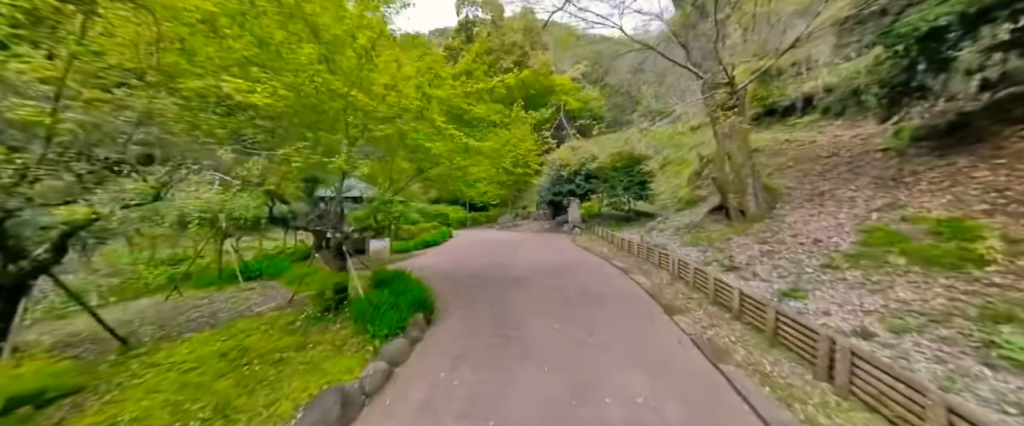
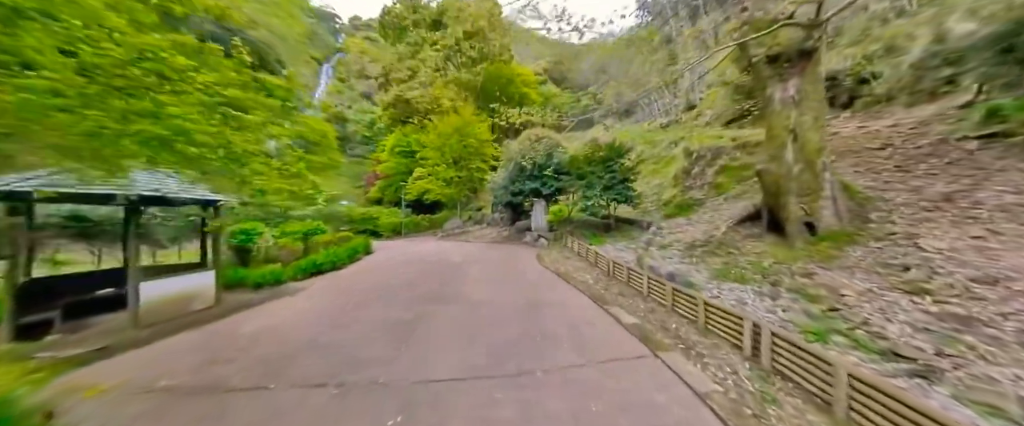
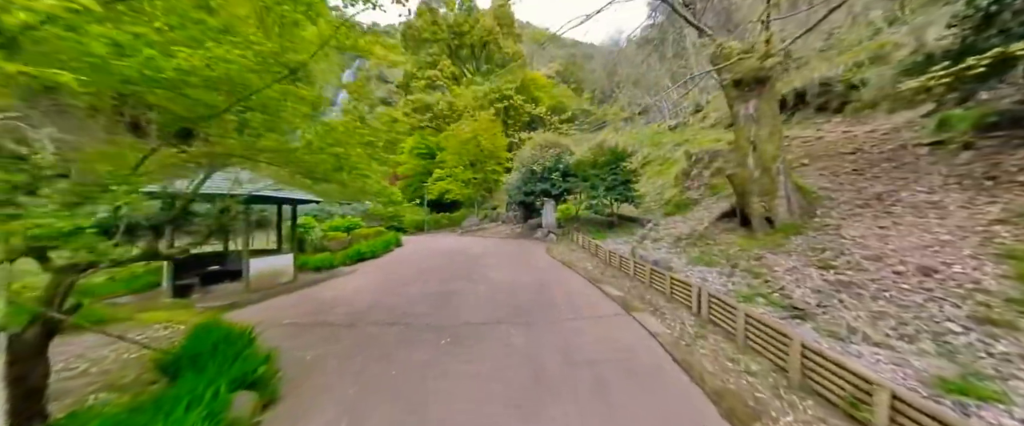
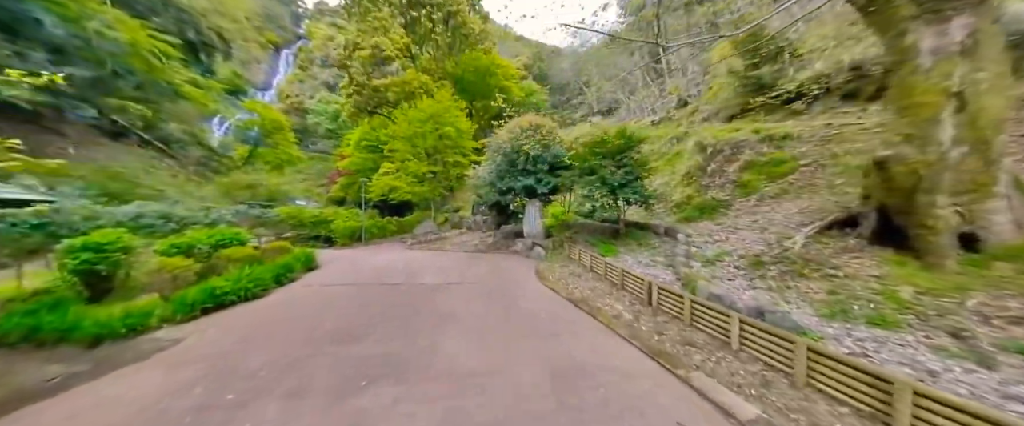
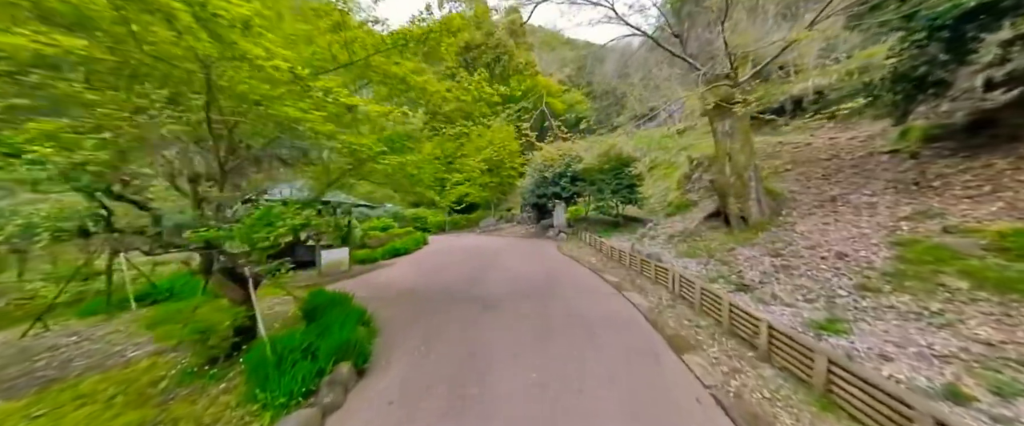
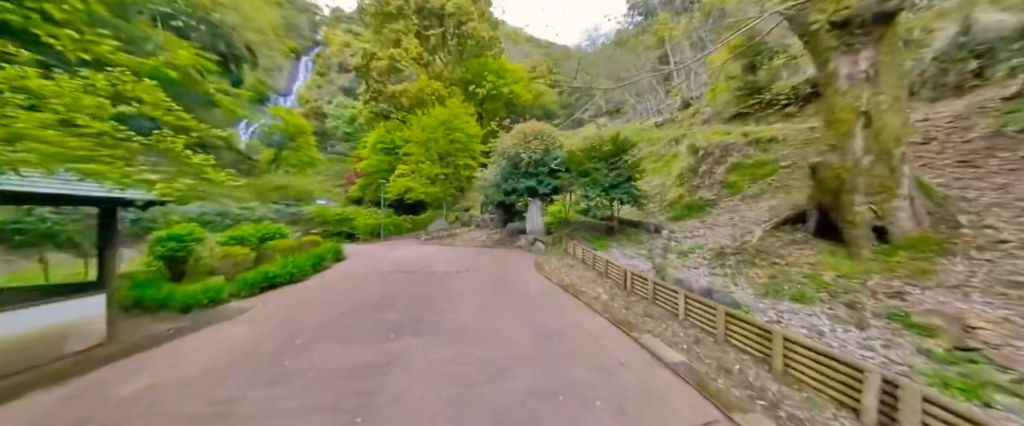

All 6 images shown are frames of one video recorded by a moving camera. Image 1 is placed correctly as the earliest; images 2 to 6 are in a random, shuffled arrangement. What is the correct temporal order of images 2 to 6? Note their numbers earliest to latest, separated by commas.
5, 3, 2, 6, 4
